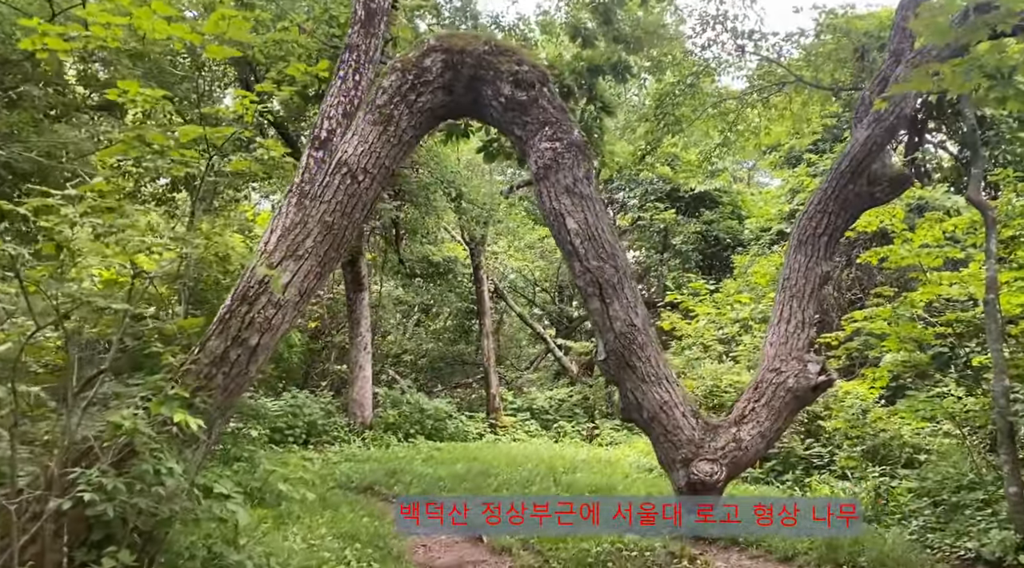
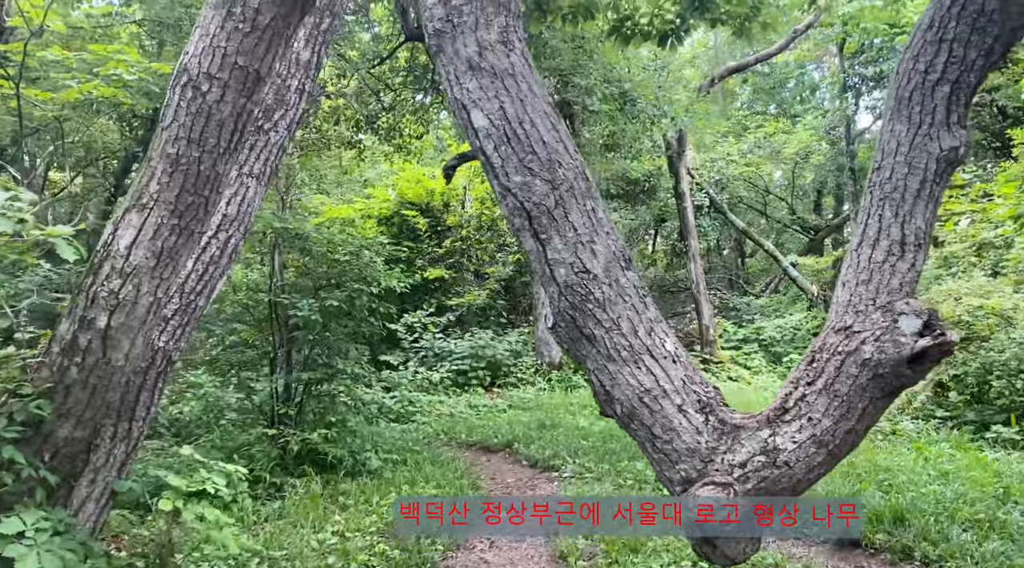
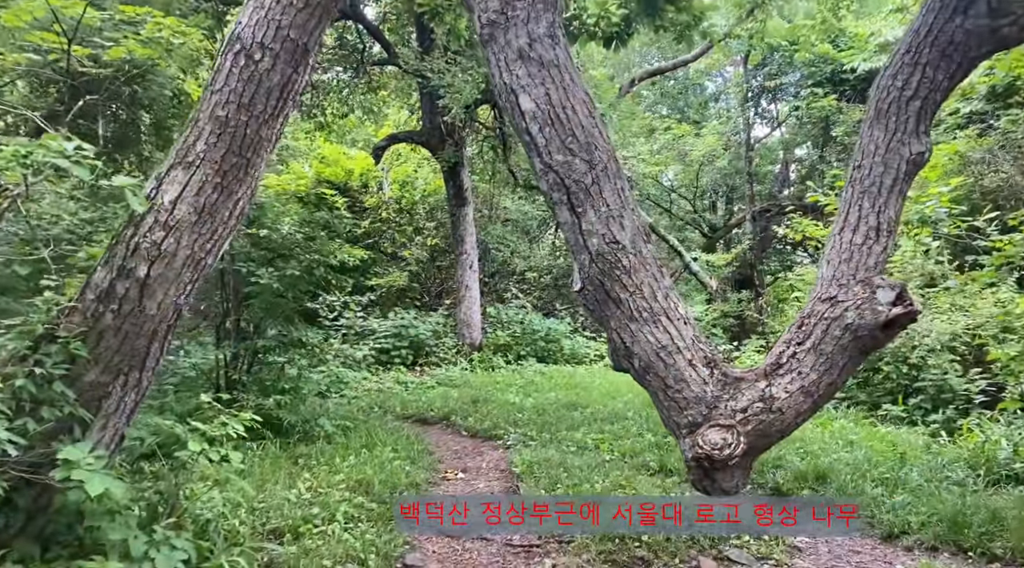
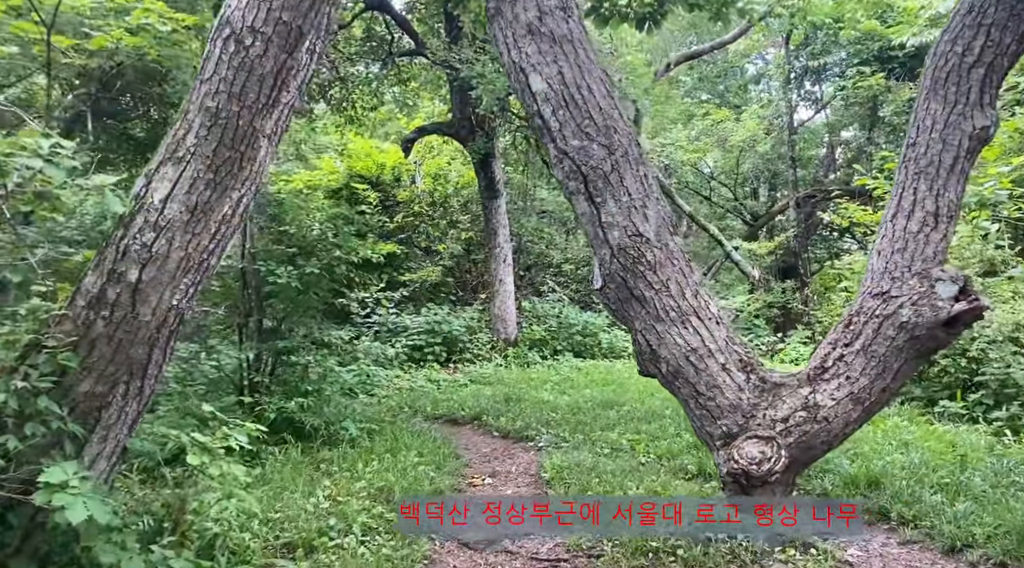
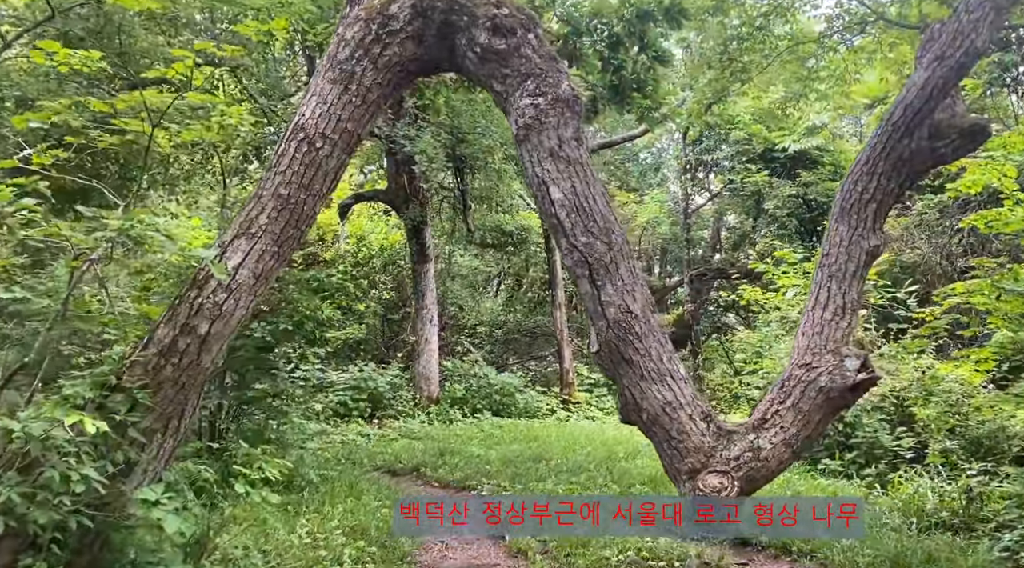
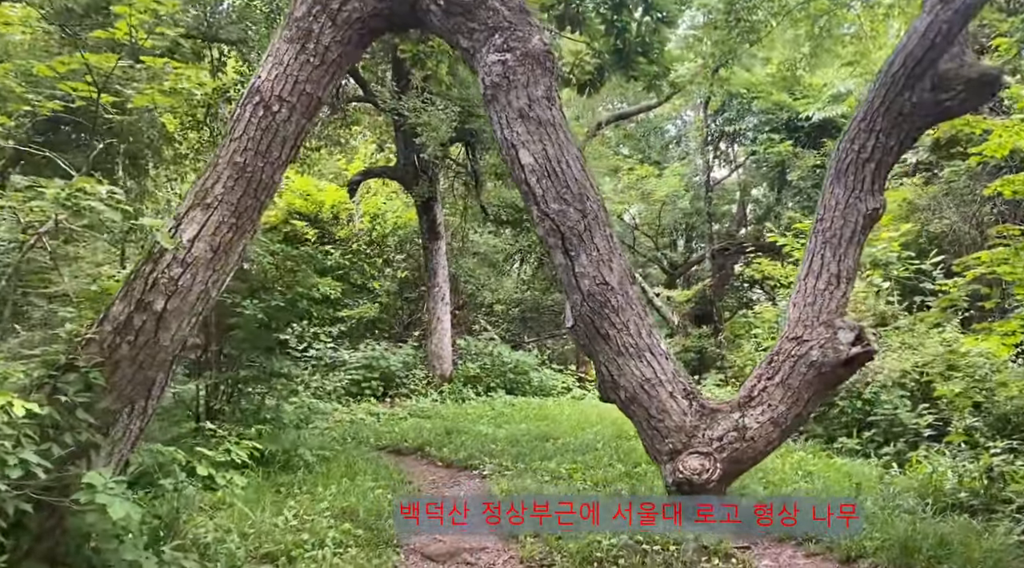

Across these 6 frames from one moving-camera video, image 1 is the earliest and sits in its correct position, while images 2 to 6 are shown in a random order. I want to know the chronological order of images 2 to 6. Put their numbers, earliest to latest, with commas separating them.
5, 6, 3, 4, 2
